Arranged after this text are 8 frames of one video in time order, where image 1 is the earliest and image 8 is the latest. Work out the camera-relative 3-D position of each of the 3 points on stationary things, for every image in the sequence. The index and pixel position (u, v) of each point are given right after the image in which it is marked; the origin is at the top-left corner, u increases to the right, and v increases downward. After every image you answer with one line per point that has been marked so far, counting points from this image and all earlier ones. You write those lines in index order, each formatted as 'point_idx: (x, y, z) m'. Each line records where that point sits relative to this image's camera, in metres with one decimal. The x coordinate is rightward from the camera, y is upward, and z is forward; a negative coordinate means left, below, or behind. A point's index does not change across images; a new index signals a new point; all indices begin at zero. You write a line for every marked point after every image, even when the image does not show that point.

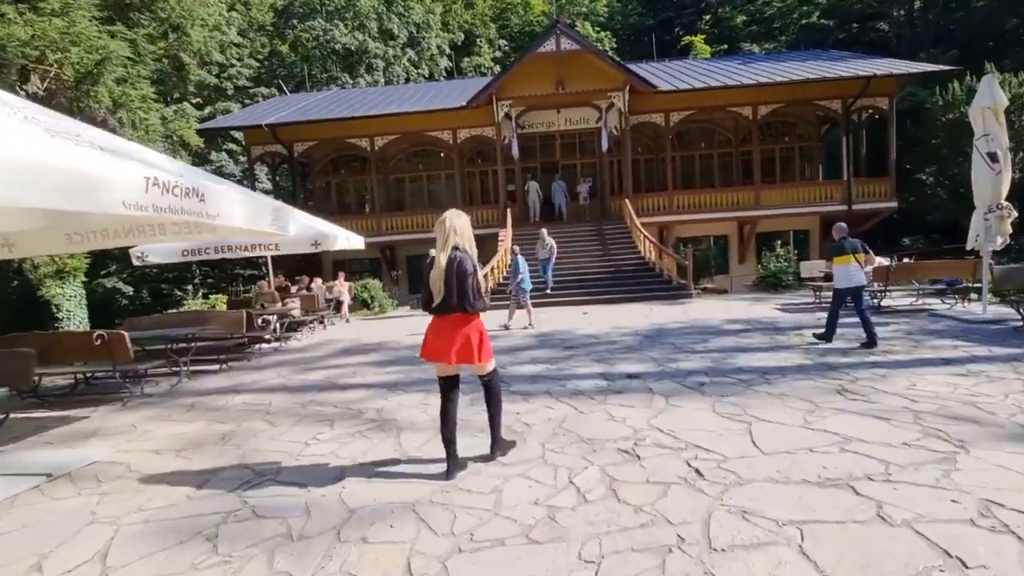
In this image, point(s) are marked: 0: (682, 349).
0: (+3.2, -1.2, +9.3) m
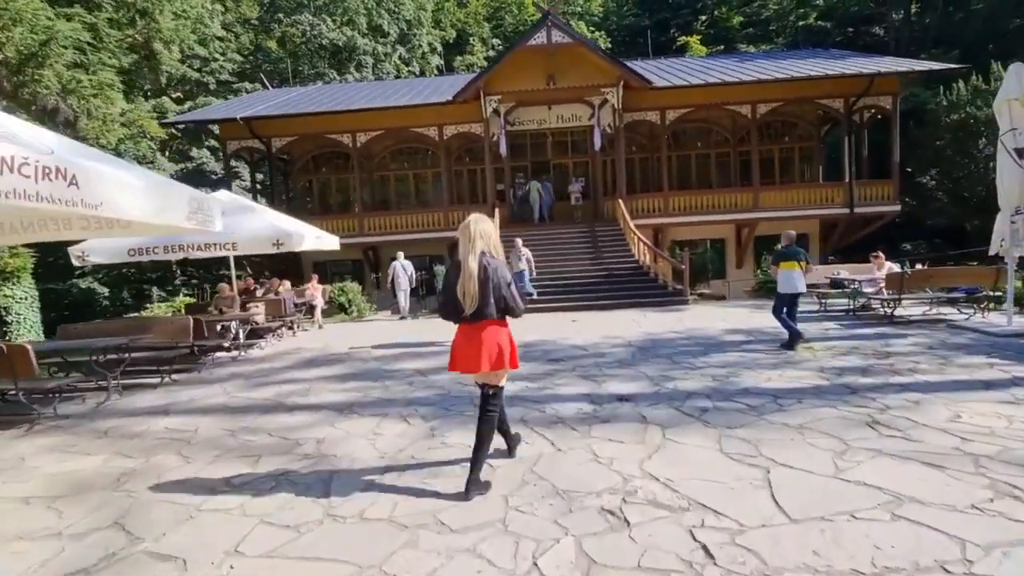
0: (+2.8, -1.3, +8.3) m
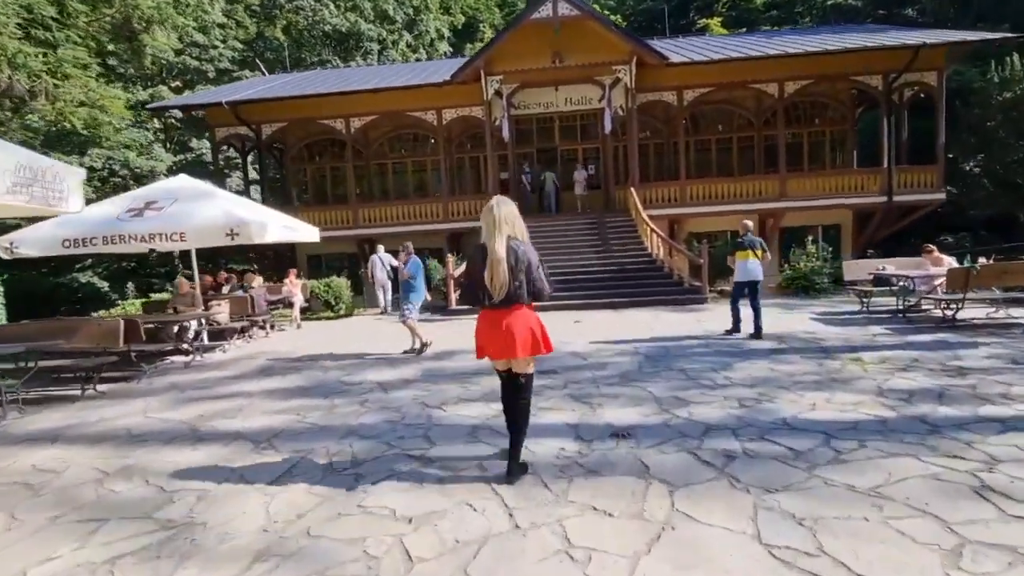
0: (+2.5, -1.3, +6.7) m
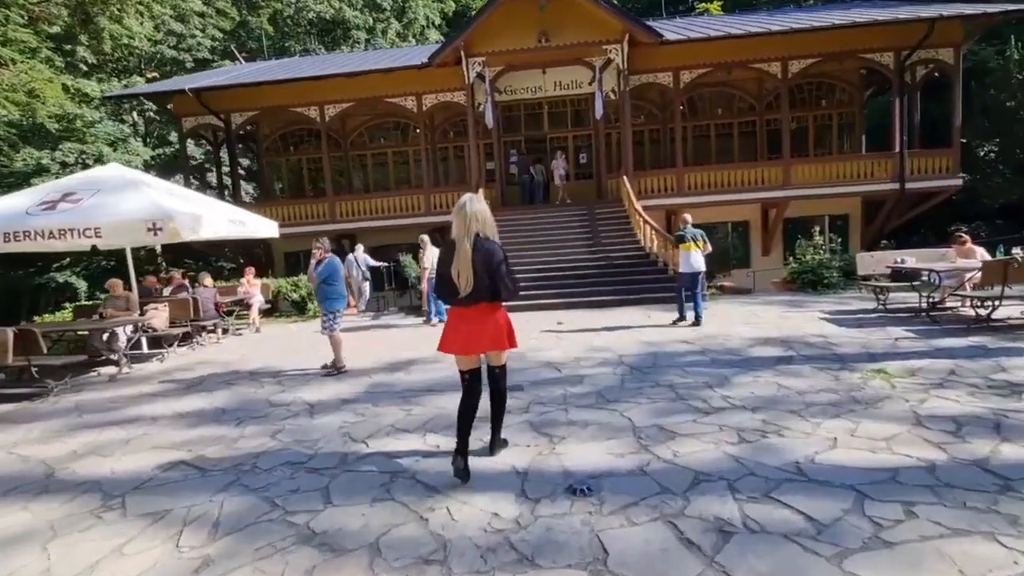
0: (+1.9, -1.3, +5.5) m
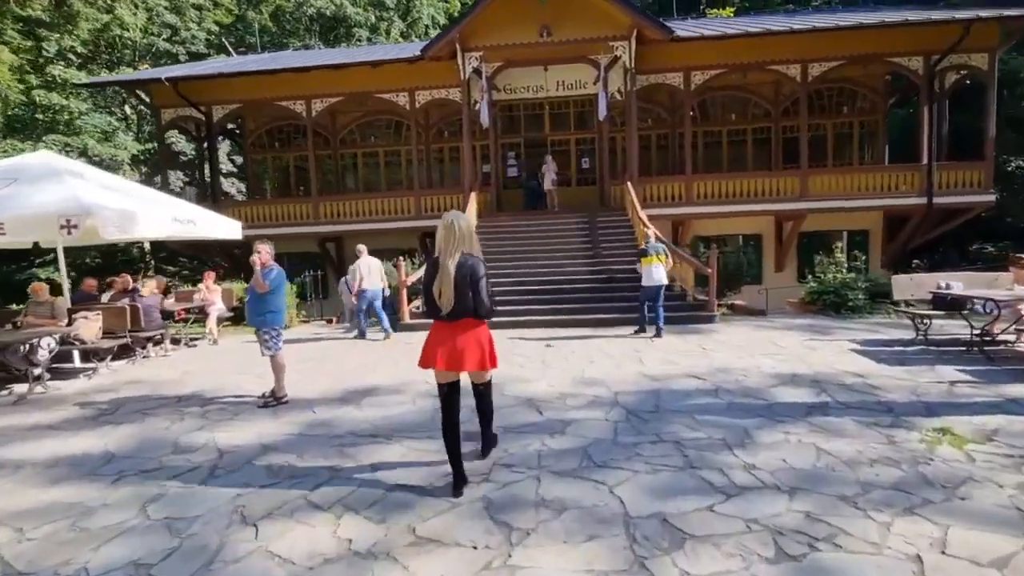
0: (+1.5, -1.5, +4.1) m
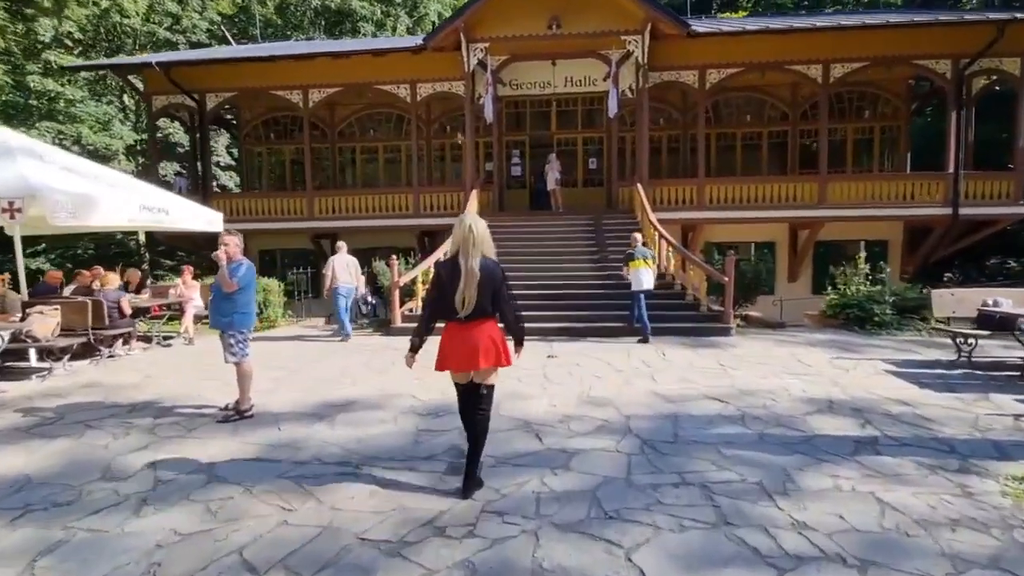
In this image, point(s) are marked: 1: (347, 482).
0: (+1.5, -1.6, +3.3) m
1: (-1.4, -1.6, +4.2) m
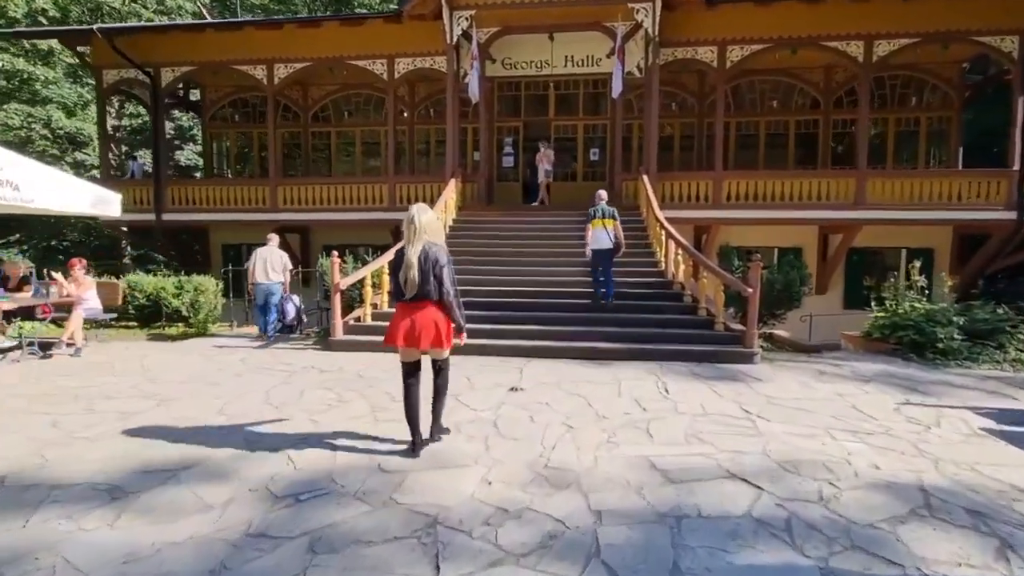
0: (+0.7, -1.7, +1.0) m
1: (-2.1, -1.7, +2.0) m
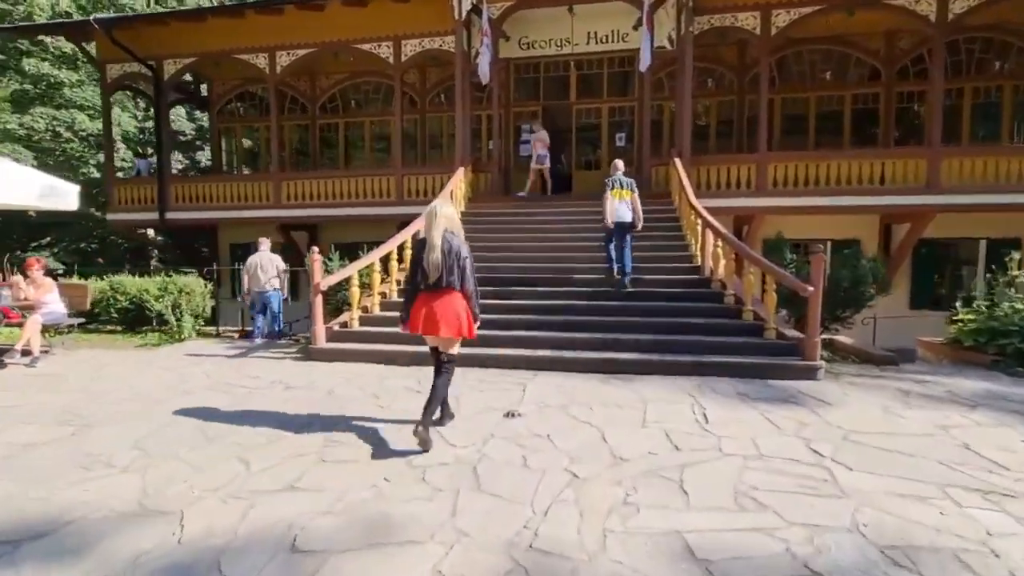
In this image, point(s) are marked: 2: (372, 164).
0: (+0.3, -1.7, -0.3) m
1: (-2.4, -1.7, +0.9) m
2: (-4.8, +4.2, +17.1) m
